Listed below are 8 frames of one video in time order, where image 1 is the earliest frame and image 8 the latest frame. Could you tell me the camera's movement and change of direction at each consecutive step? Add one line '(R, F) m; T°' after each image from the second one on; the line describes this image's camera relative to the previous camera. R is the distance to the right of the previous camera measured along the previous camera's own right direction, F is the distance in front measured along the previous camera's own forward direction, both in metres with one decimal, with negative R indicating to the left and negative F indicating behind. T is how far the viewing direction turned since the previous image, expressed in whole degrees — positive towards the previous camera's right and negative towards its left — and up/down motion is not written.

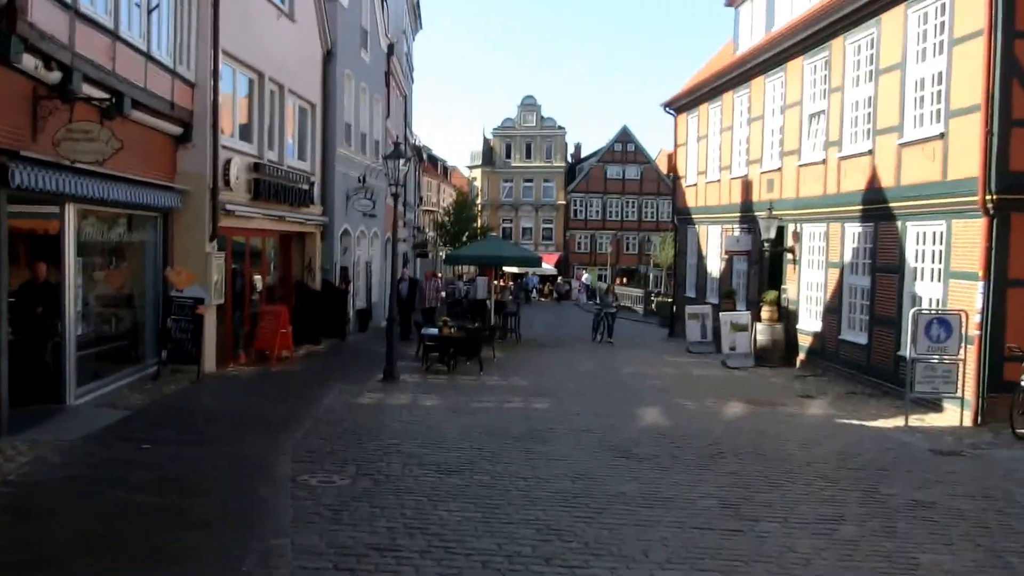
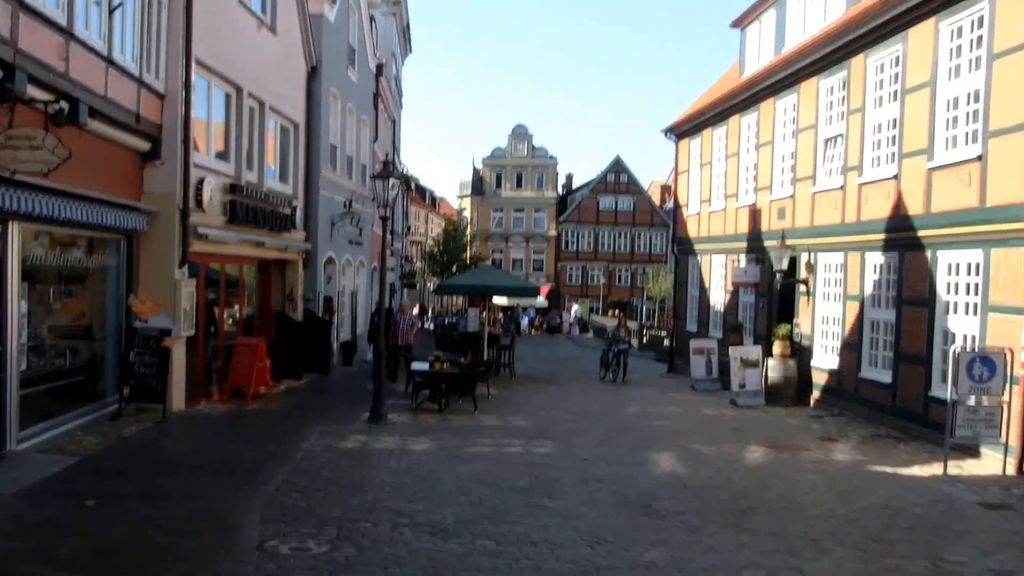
(-0.1, +1.2) m; +1°
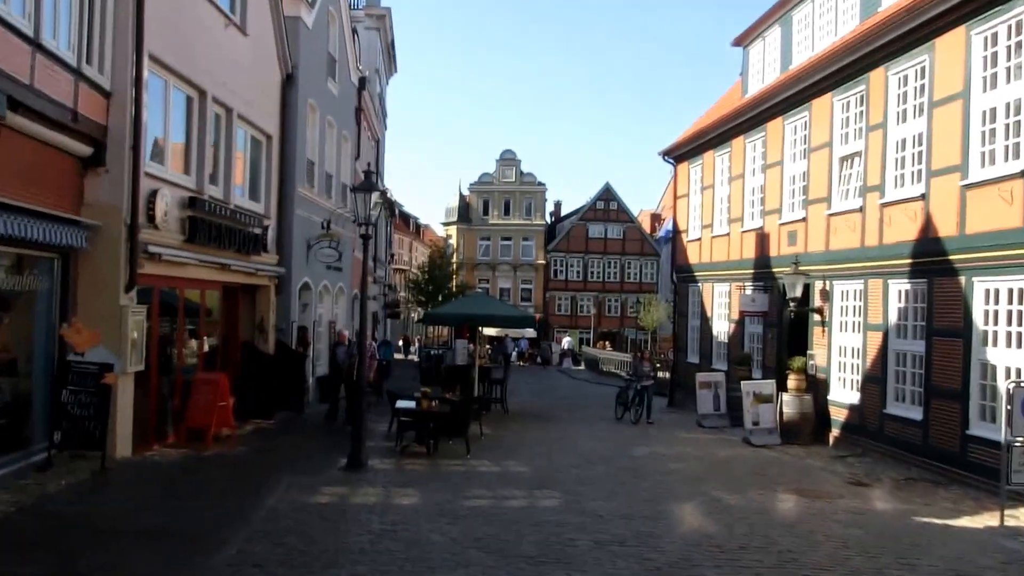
(-0.1, +1.4) m; +1°
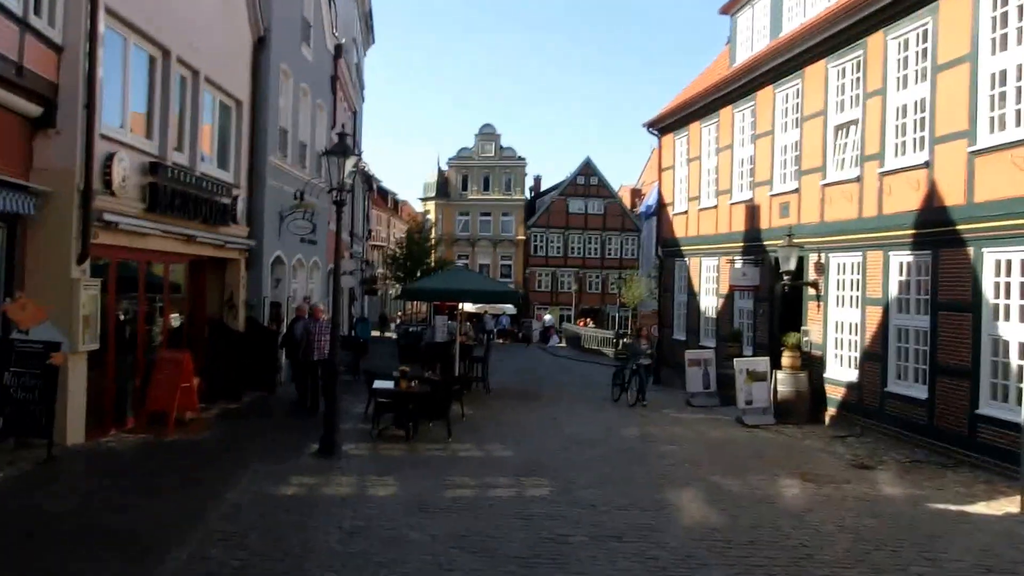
(-0.1, +0.7) m; +1°
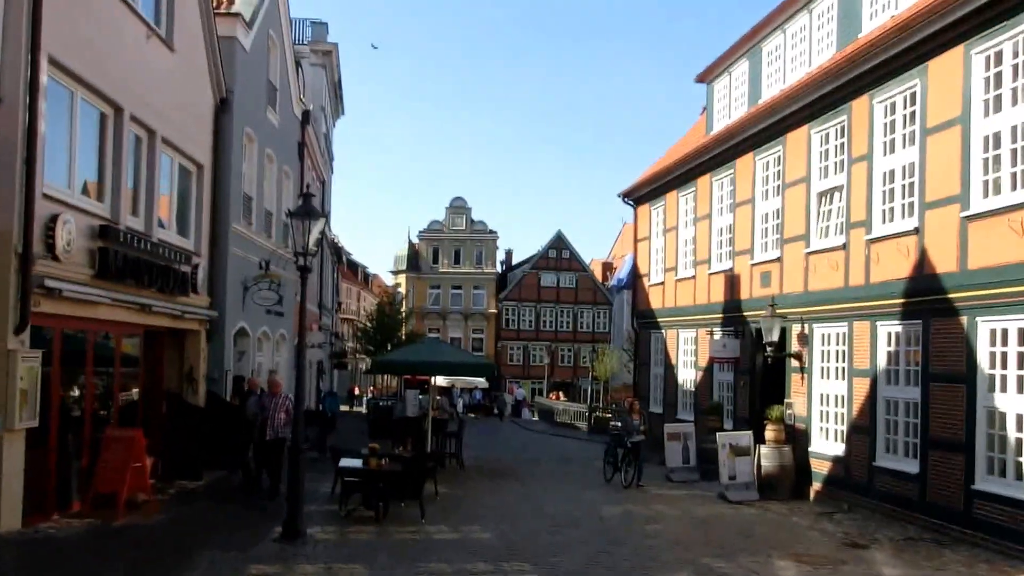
(0.0, +0.5) m; +1°
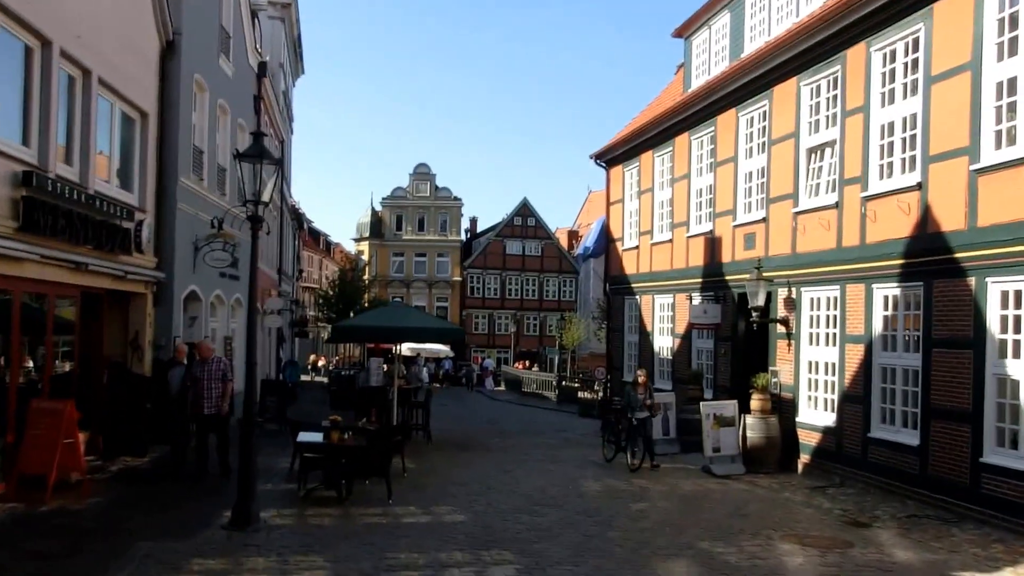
(-0.1, +0.9) m; +2°
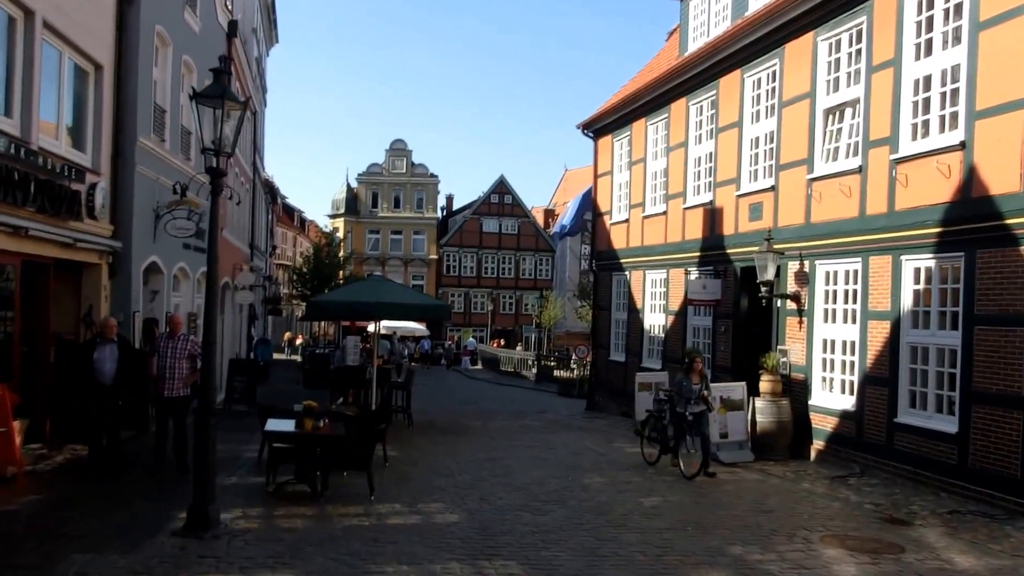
(-0.2, +1.2) m; +1°
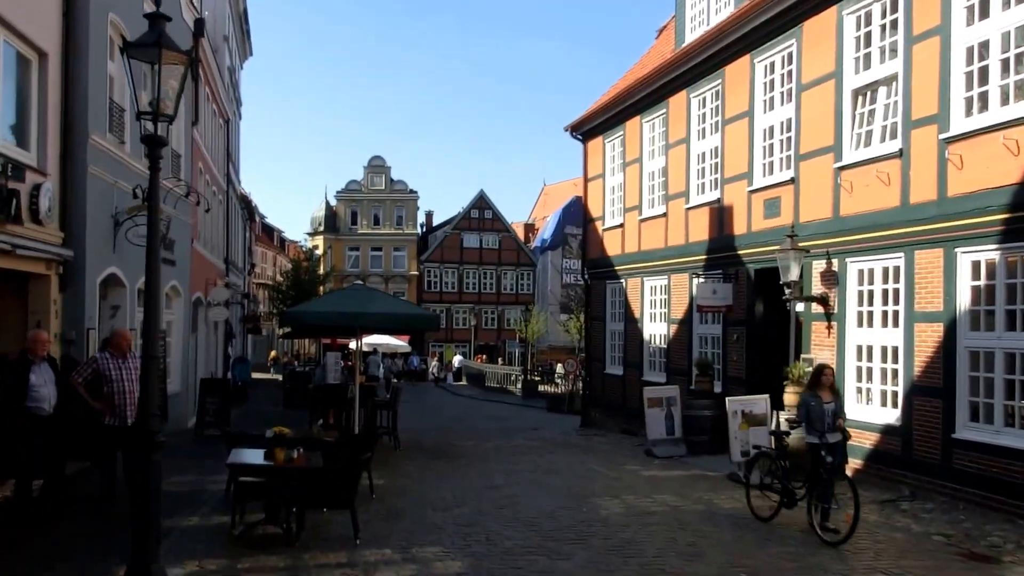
(-0.2, +1.5) m; +1°
